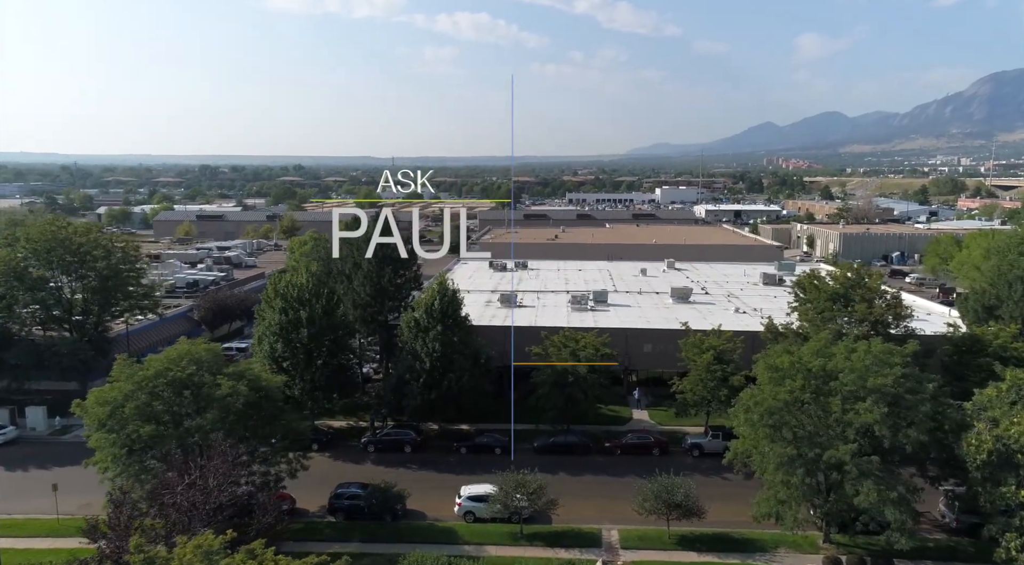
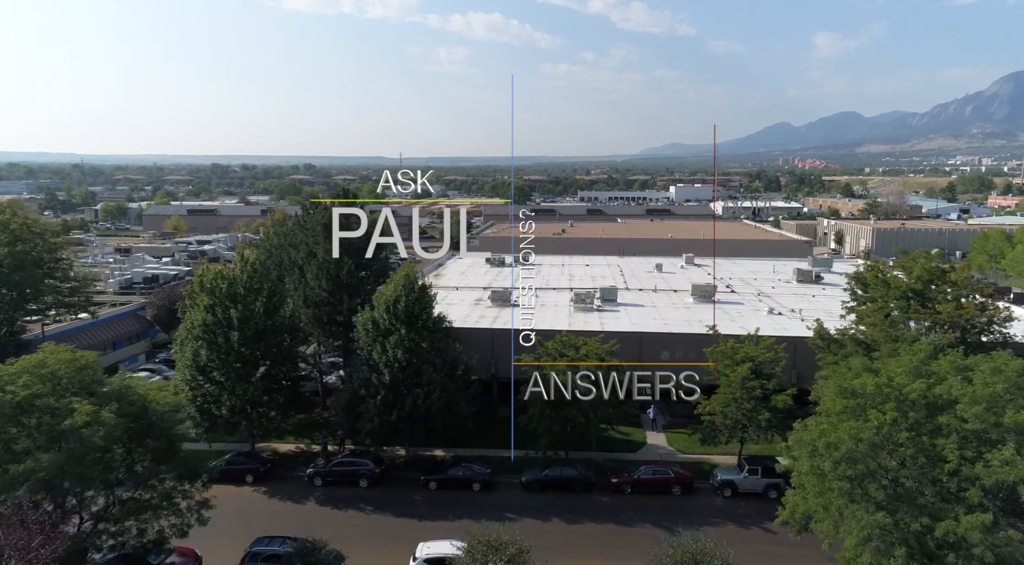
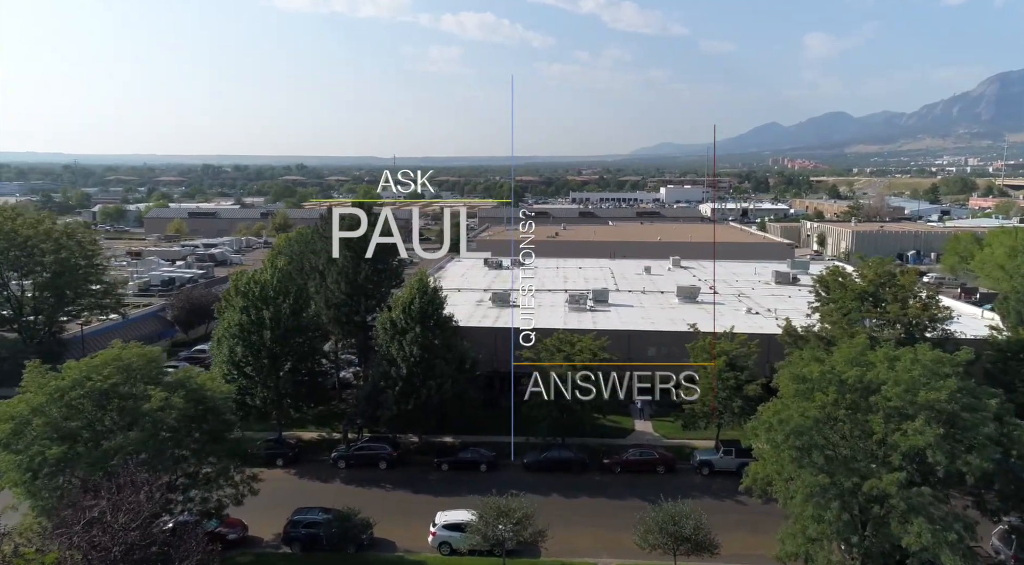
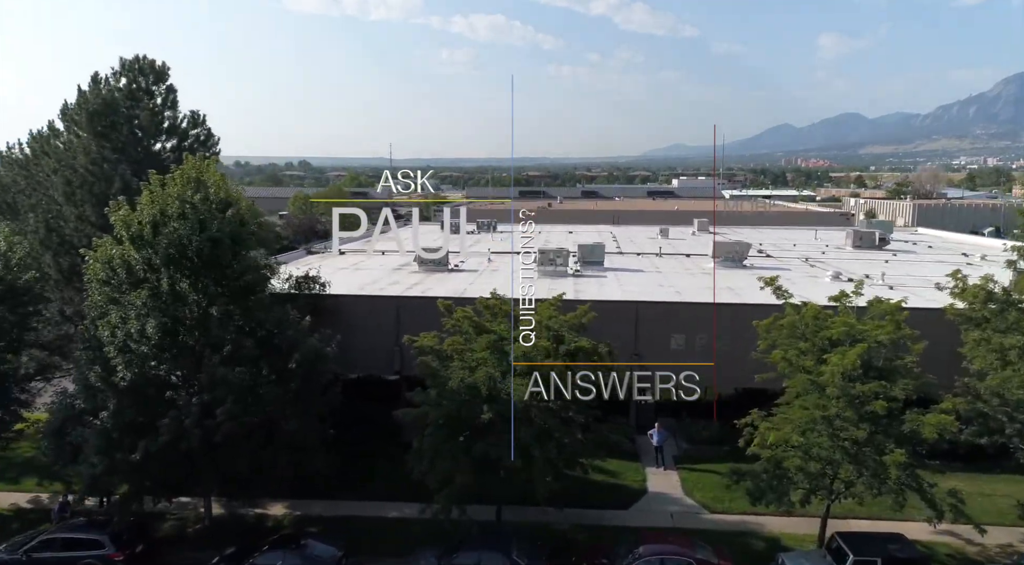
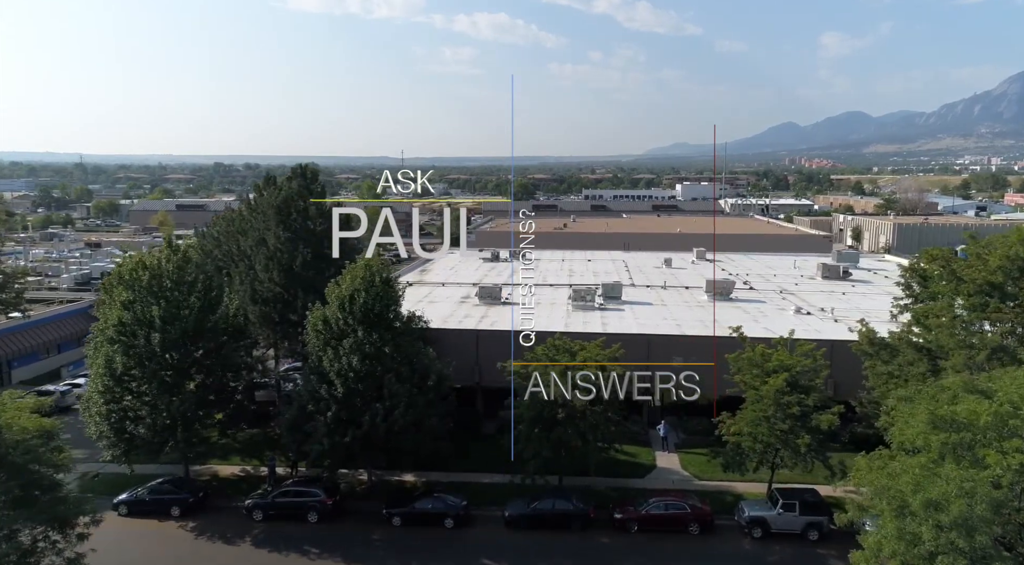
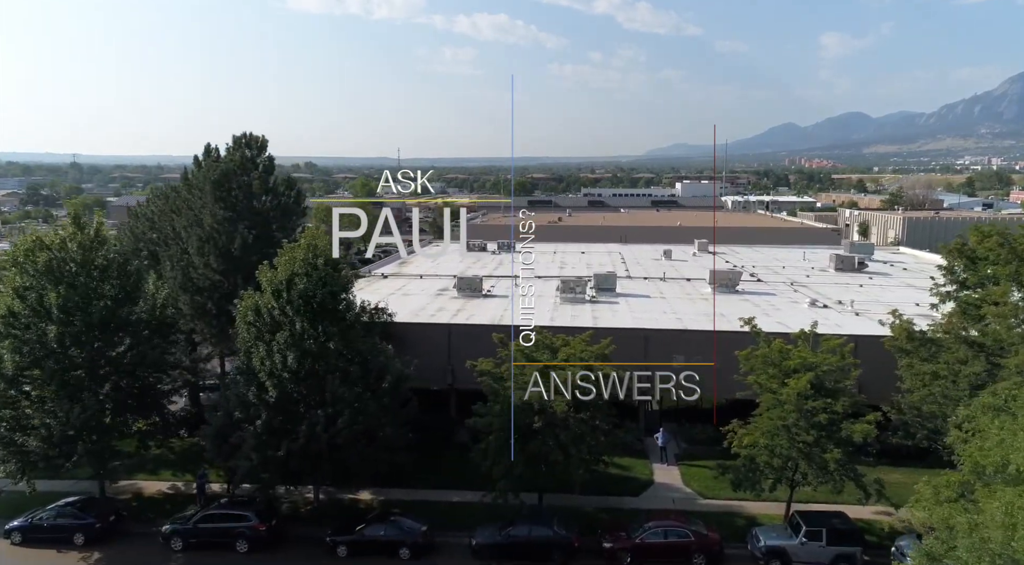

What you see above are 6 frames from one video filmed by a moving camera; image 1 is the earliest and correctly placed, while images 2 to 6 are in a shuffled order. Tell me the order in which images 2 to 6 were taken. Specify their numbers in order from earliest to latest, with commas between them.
3, 2, 5, 6, 4
